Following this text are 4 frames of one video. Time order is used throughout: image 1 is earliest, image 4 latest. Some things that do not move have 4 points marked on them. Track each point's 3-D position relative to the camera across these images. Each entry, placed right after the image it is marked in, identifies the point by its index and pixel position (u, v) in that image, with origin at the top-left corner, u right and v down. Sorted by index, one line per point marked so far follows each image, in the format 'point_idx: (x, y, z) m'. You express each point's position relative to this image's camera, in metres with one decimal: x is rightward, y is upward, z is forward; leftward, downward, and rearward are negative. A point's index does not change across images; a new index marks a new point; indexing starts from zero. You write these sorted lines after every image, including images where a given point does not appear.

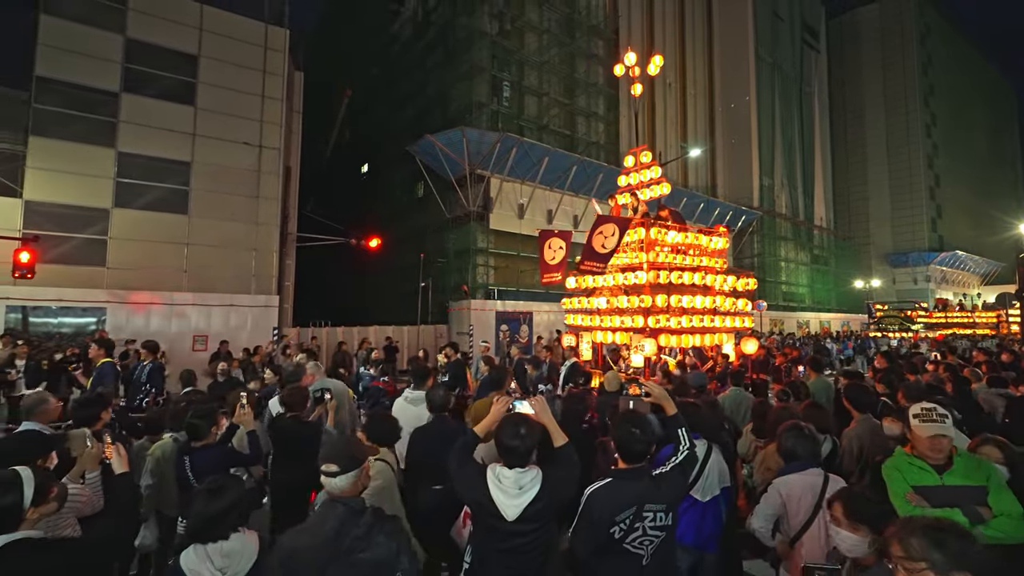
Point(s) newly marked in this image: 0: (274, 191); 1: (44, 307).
0: (-9.9, +4.0, +19.9) m
1: (-15.2, -0.6, +15.5) m
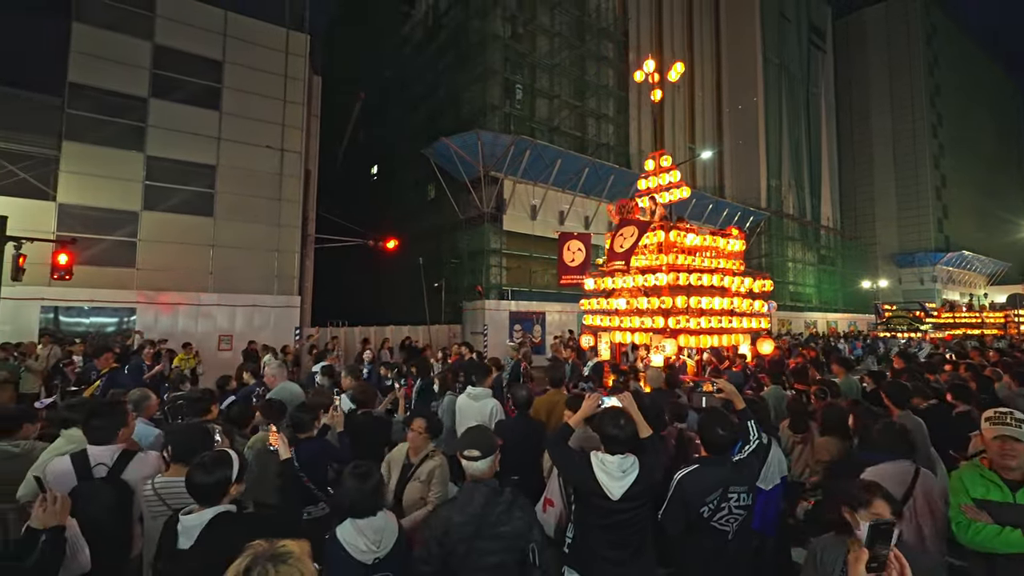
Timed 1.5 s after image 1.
0: (-9.2, +4.0, +20.3) m
1: (-14.5, -0.7, +15.9) m
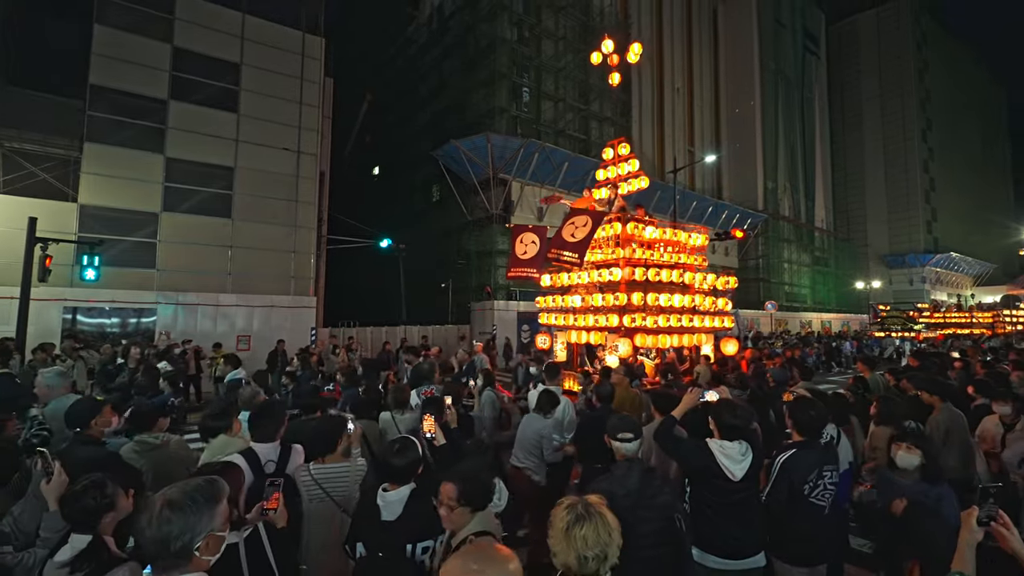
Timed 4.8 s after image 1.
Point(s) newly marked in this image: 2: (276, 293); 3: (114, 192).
0: (-8.6, +4.0, +20.5) m
1: (-13.9, -0.7, +16.0) m
2: (-9.6, -0.2, +19.5) m
3: (-13.9, +3.3, +16.7) m
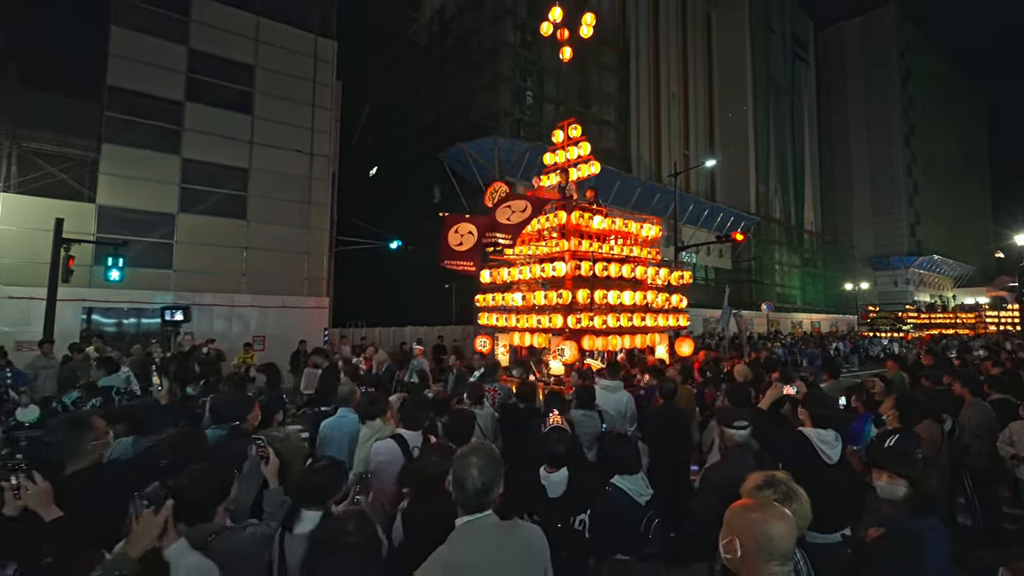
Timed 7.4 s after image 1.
0: (-8.2, +3.9, +20.7) m
1: (-13.3, -0.7, +16.1) m
2: (-9.1, -0.2, +19.6) m
3: (-13.3, +3.3, +16.7) m
